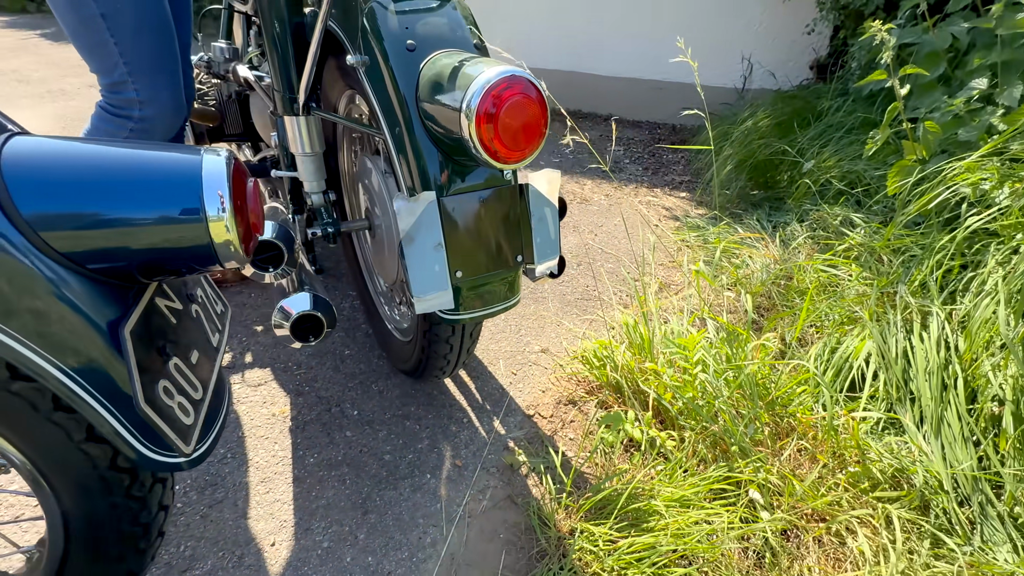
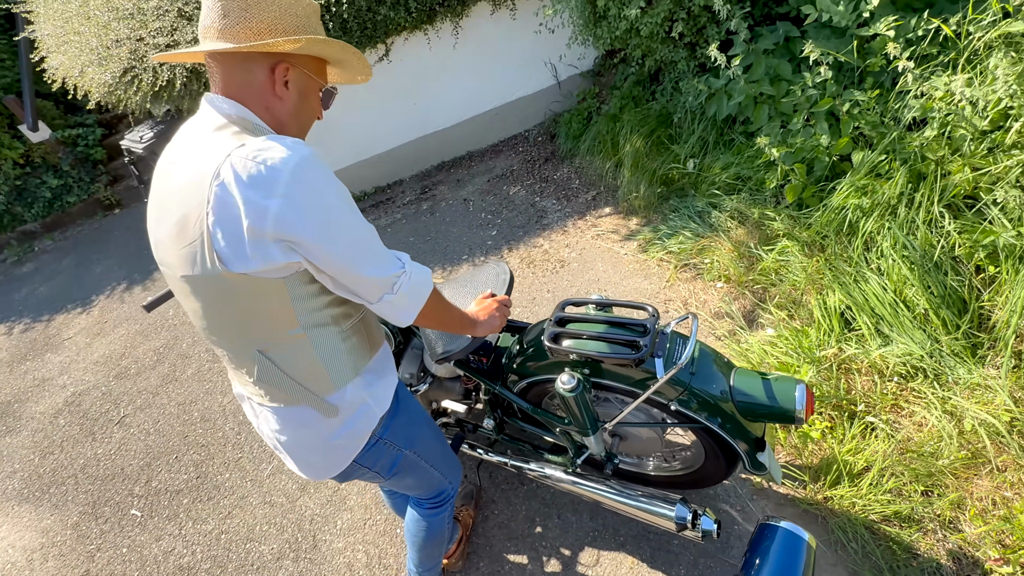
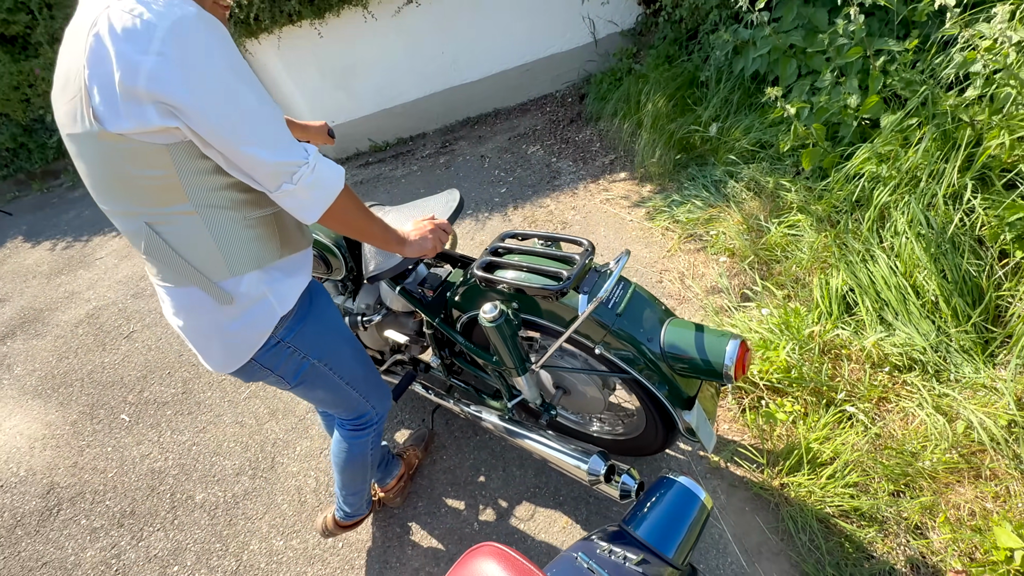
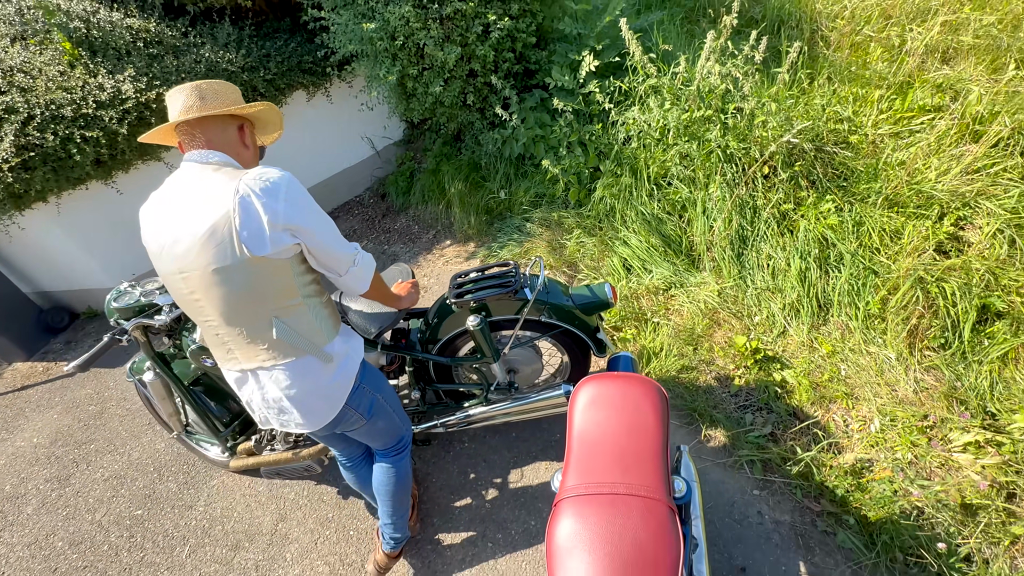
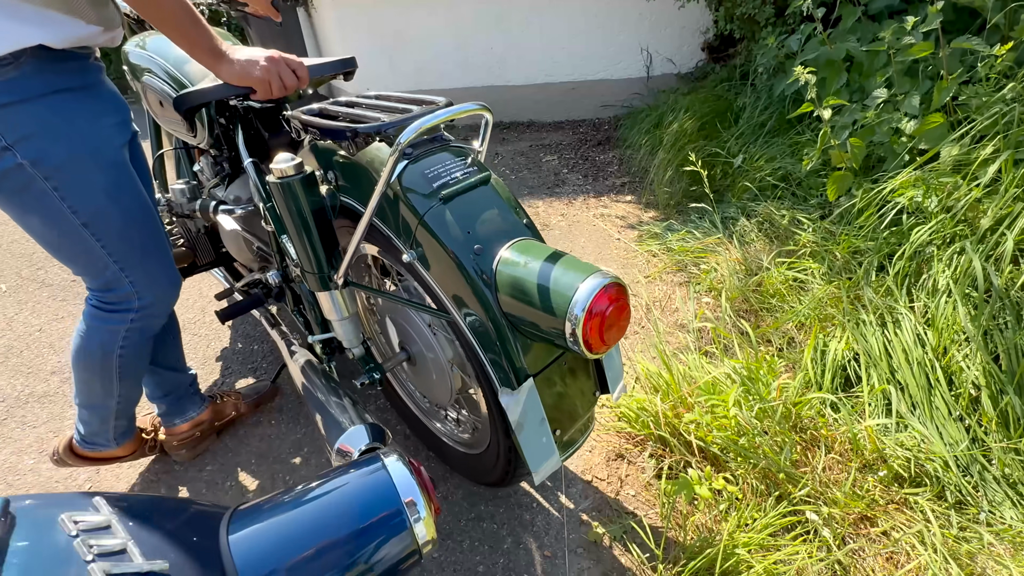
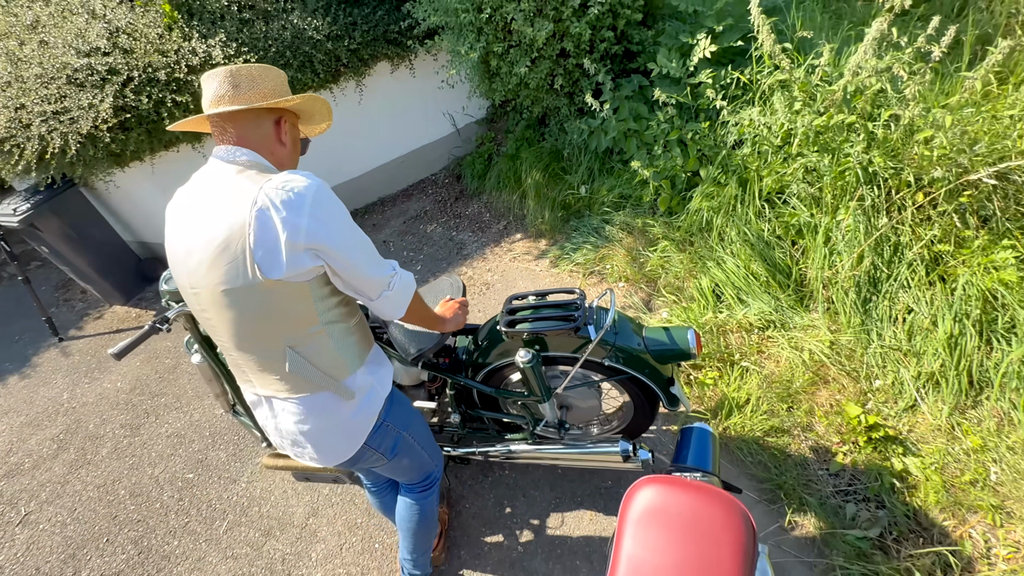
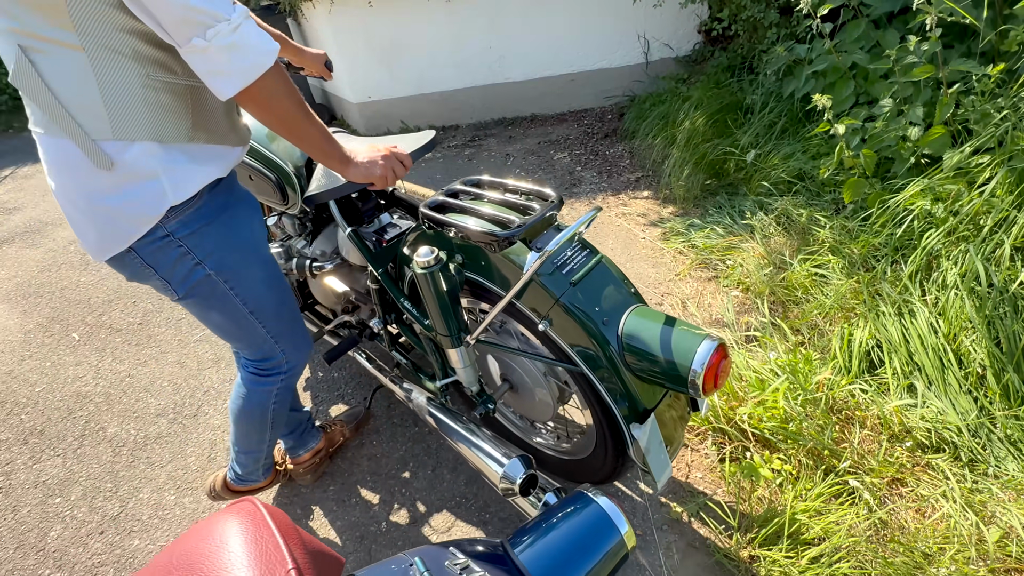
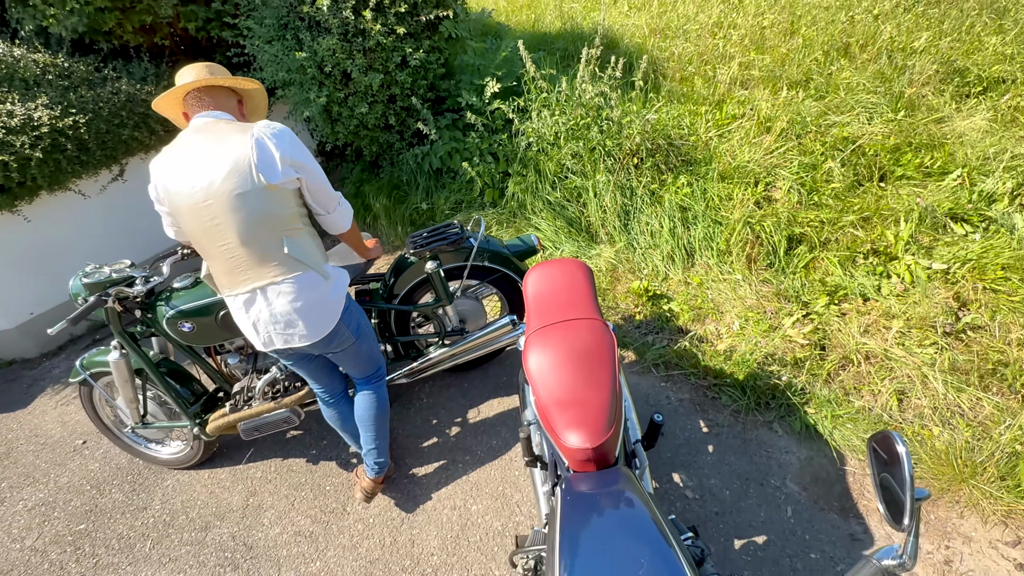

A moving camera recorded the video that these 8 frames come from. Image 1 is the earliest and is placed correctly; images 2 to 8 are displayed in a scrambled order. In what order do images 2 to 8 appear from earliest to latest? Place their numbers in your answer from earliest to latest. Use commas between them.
5, 7, 3, 2, 6, 4, 8
